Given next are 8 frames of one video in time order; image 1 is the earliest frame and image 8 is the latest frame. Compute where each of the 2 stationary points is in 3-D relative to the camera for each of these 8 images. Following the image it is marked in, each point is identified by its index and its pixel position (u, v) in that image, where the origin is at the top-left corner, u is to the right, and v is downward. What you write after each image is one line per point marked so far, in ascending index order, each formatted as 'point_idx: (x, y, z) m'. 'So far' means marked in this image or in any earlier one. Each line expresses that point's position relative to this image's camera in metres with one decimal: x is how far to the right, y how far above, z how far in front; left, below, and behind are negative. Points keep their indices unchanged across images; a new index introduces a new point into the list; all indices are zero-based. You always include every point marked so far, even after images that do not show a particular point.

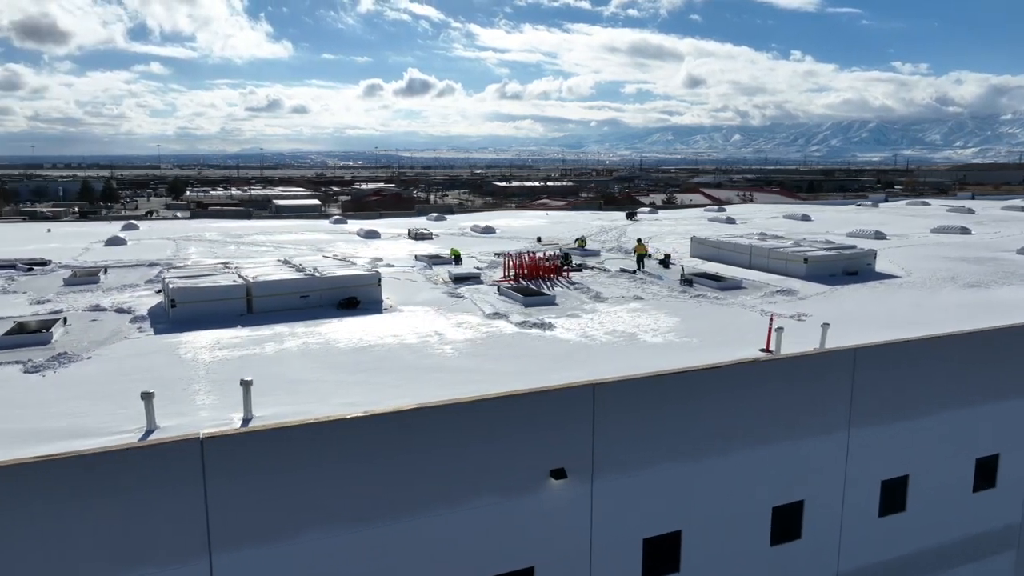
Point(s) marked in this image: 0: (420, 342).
0: (-1.6, -1.0, +12.2) m
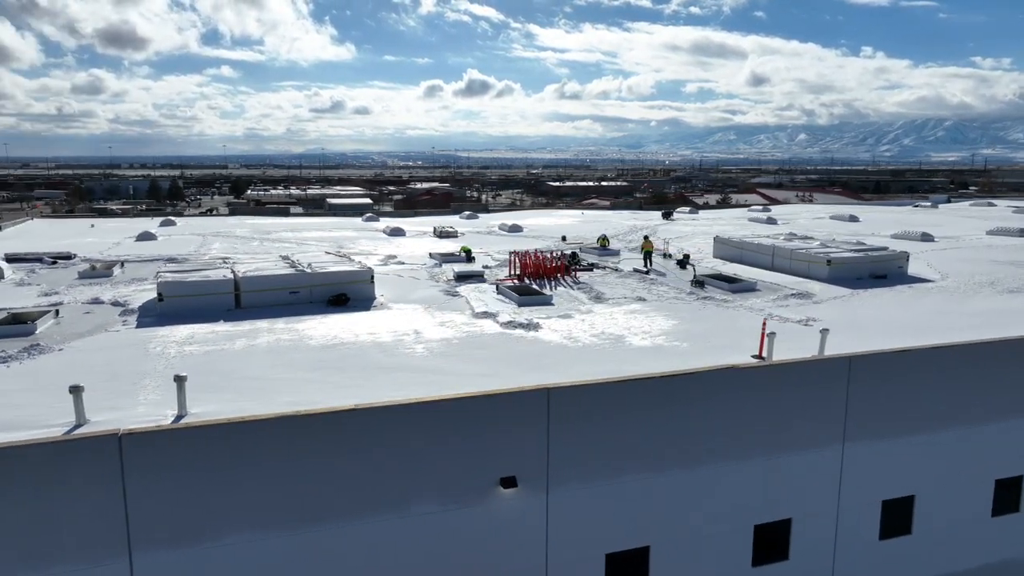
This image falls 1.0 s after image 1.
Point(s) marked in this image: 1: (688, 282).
0: (-2.0, -0.9, +11.9) m
1: (+4.5, +0.1, +18.0) m
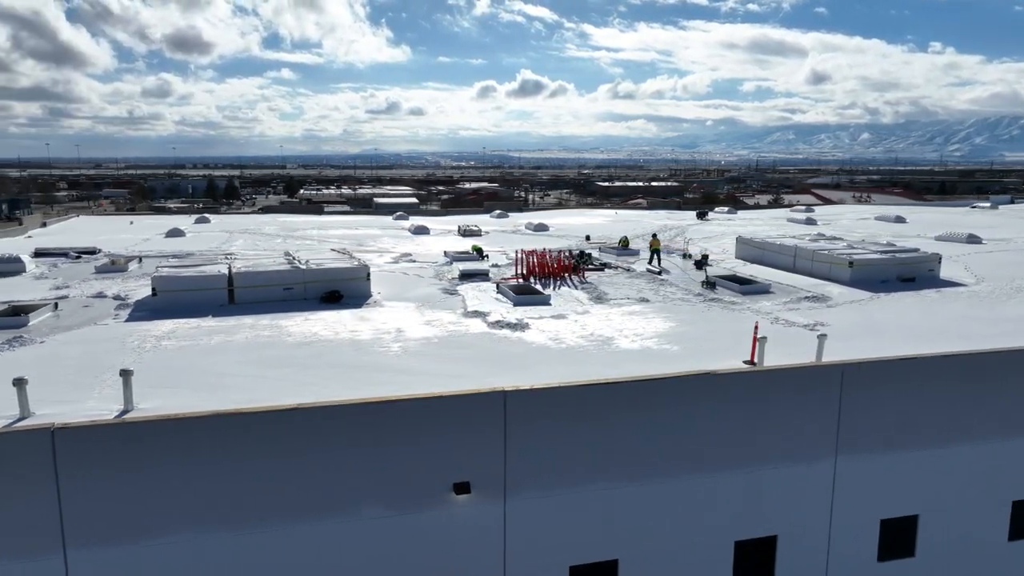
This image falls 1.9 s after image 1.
0: (-2.3, -0.9, +11.7) m
1: (+4.6, +0.1, +17.3) m
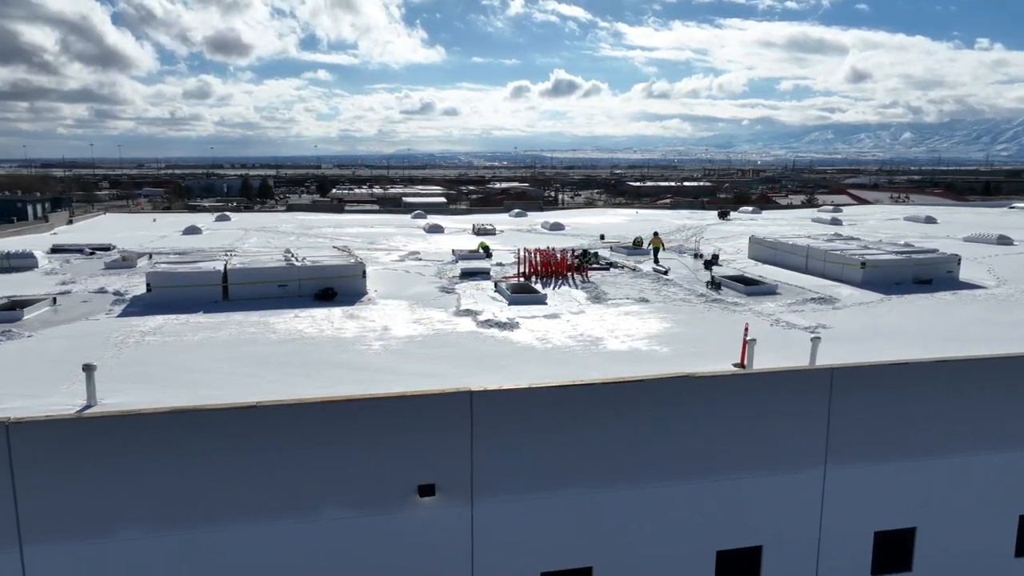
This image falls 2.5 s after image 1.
0: (-2.6, -0.8, +11.6) m
1: (+4.6, +0.1, +16.8) m
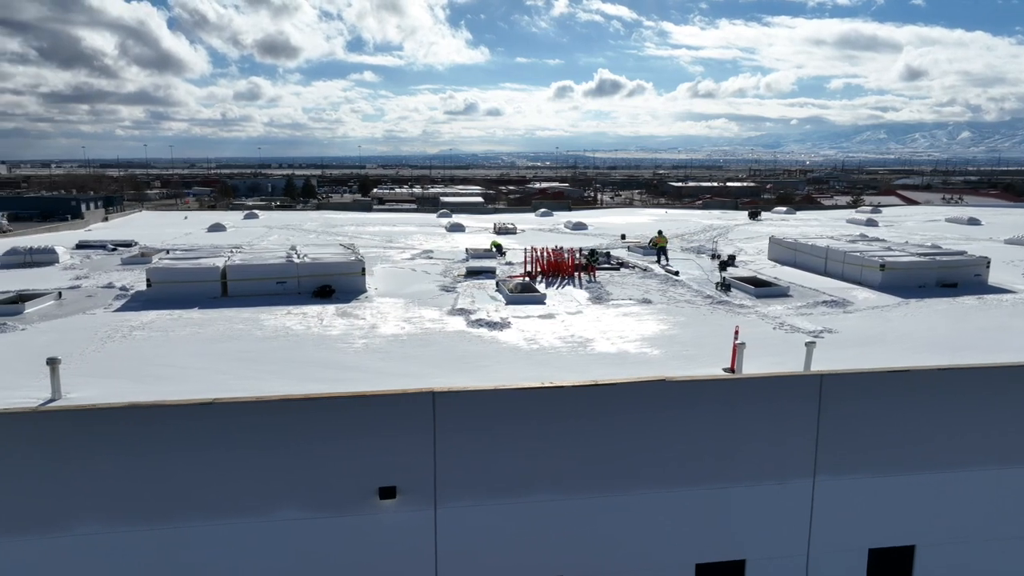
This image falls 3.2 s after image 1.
0: (-2.8, -0.8, +11.5) m
1: (+4.7, +0.1, +16.3) m
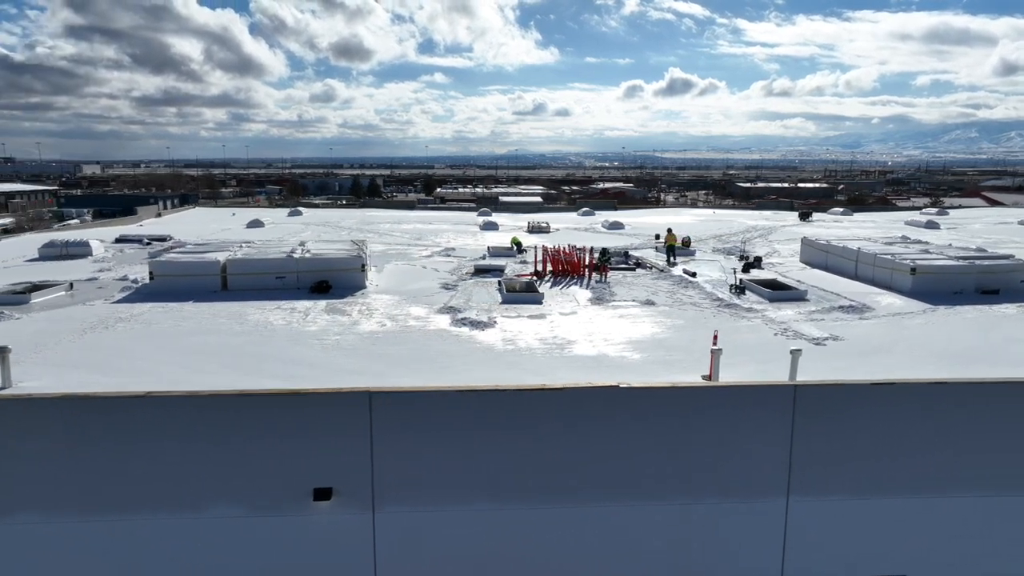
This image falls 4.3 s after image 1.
0: (-3.1, -0.7, +11.3) m
1: (+4.8, 0.0, +15.5) m
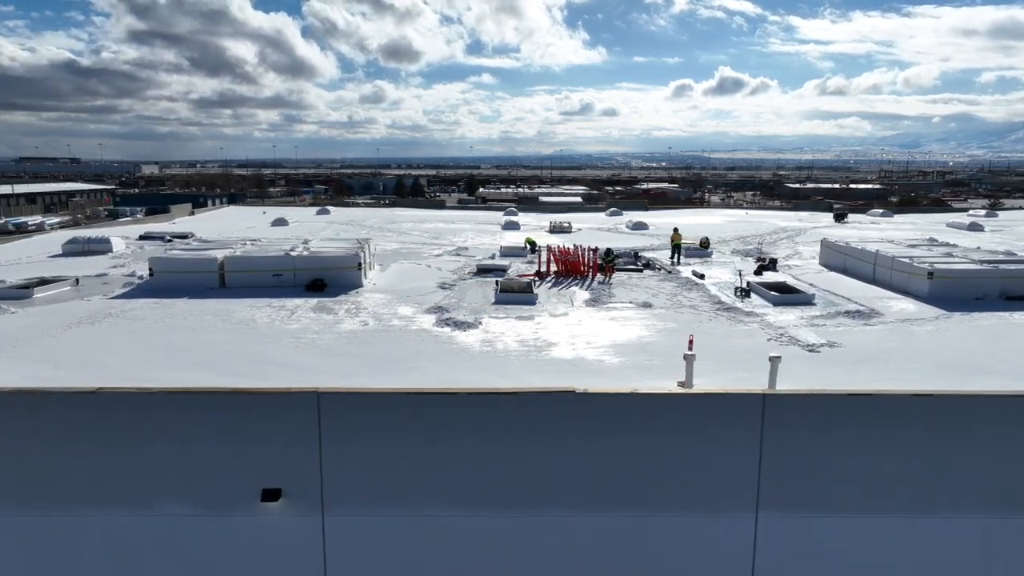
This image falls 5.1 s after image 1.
0: (-3.4, -0.7, +11.3) m
1: (+4.8, -0.1, +14.9) m
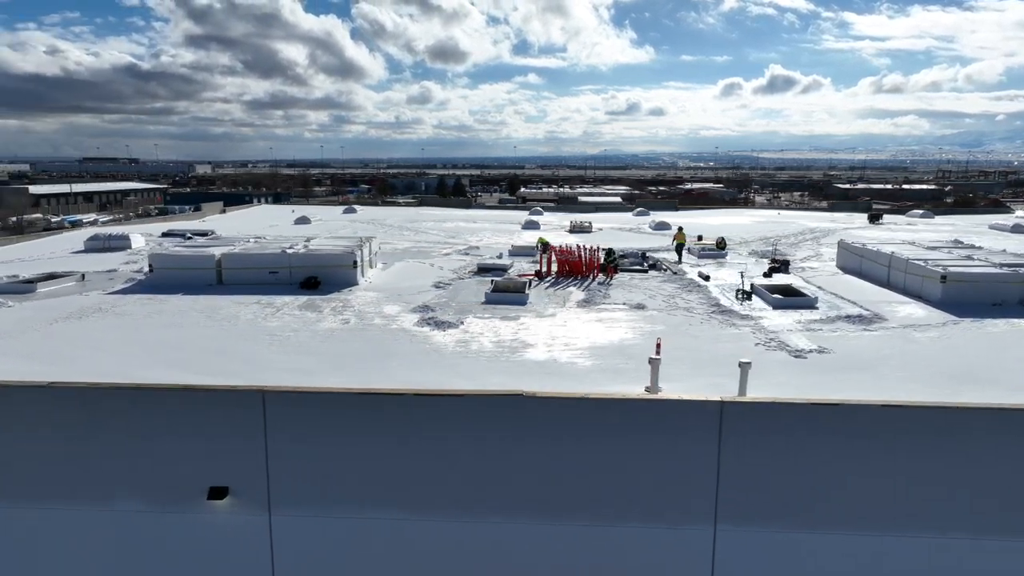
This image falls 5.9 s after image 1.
0: (-3.7, -0.6, +11.3) m
1: (+4.6, -0.1, +14.4) m
